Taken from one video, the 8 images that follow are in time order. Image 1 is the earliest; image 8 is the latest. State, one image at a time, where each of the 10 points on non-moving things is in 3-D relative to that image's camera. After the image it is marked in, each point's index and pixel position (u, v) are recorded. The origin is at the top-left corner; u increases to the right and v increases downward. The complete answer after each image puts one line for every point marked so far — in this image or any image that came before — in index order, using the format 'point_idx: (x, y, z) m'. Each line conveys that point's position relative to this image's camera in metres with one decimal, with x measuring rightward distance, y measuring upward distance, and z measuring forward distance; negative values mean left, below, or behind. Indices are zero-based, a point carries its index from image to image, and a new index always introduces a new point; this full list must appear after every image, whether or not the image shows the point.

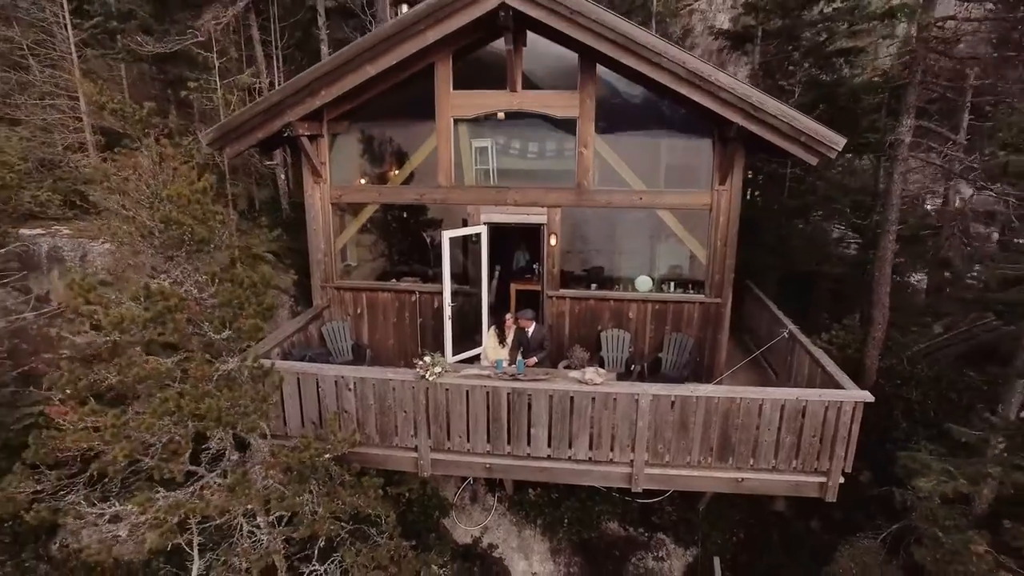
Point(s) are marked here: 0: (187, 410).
0: (-3.2, -1.2, +5.3) m
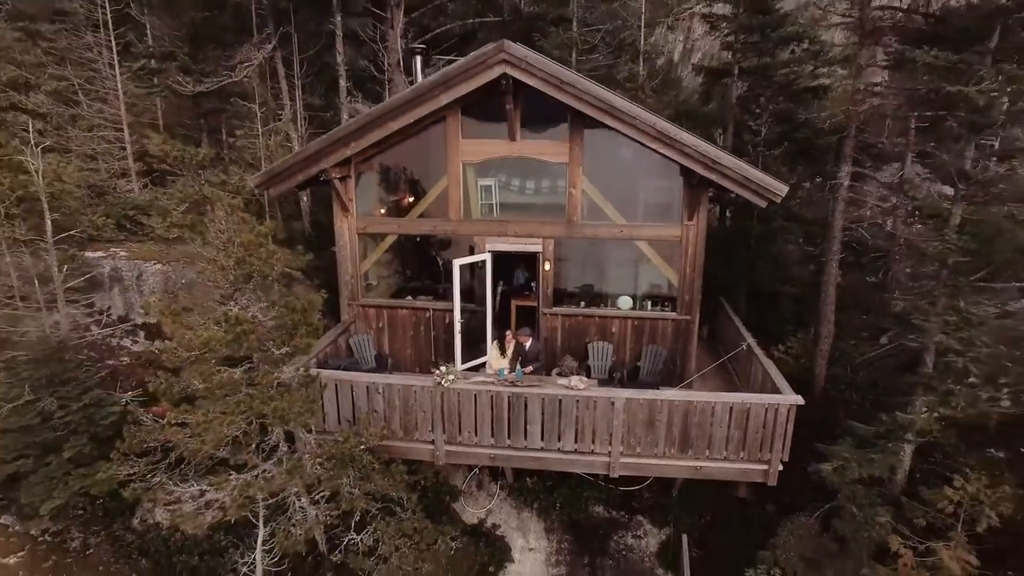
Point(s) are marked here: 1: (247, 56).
0: (-3.2, -1.5, +6.7) m
1: (-6.9, +6.1, +14.0) m
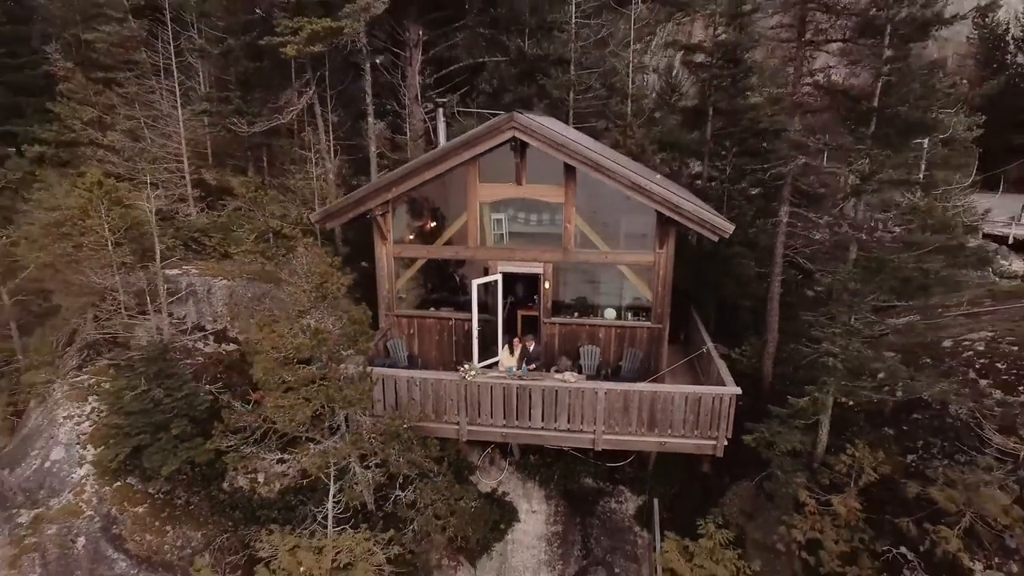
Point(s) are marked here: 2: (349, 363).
0: (-3.1, -1.9, +9.1) m
1: (-6.7, +5.8, +16.4) m
2: (-2.9, -1.3, +9.5) m
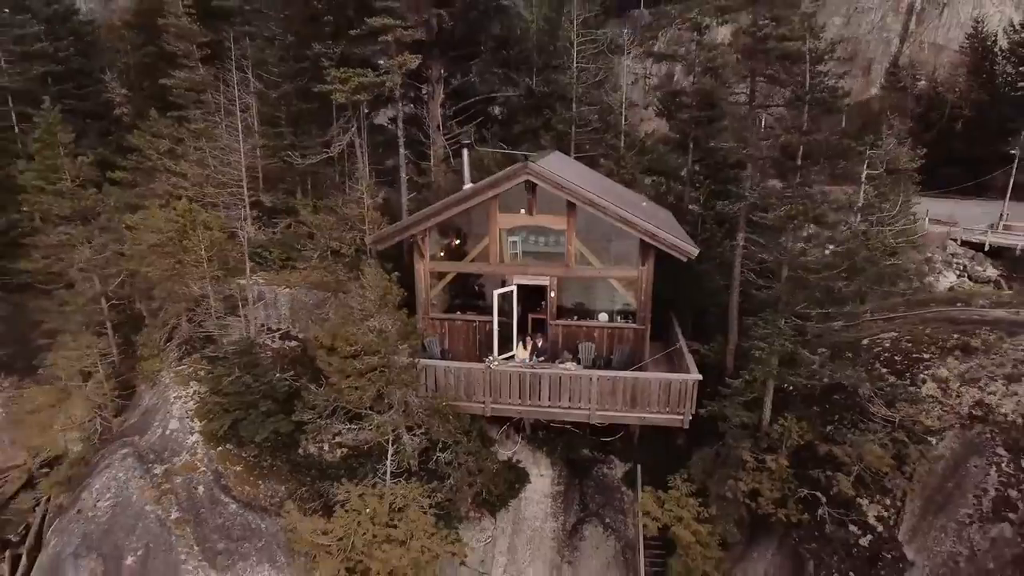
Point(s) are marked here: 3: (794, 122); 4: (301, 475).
0: (-2.7, -2.1, +12.1) m
1: (-6.3, +5.6, +19.4) m
2: (-2.6, -1.5, +12.5) m
3: (+6.4, +3.7, +12.1) m
4: (-5.1, -4.5, +13.1) m
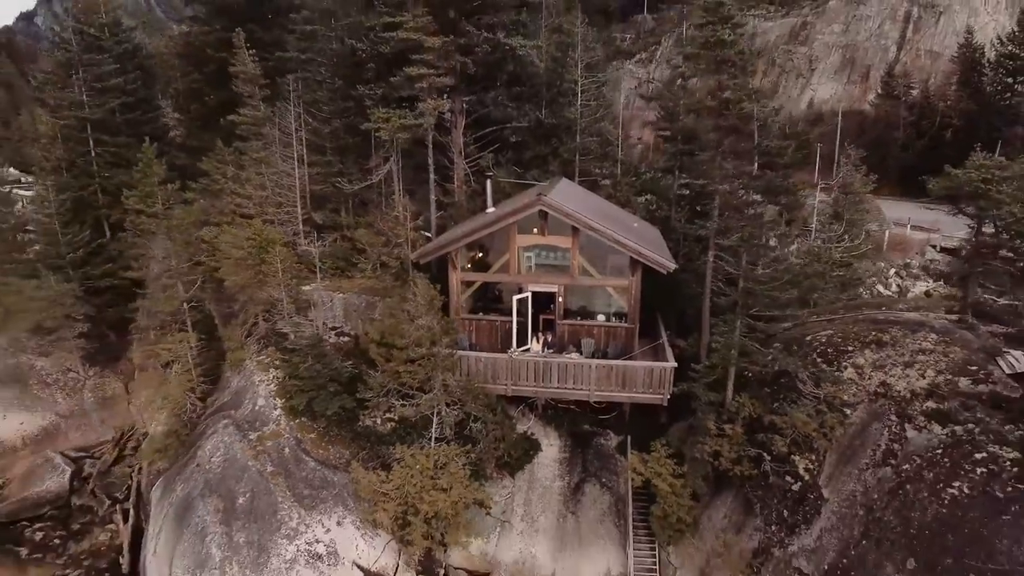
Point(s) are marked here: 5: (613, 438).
0: (-2.2, -2.3, +15.7) m
1: (-5.8, +5.4, +23.0) m
2: (-2.1, -1.7, +16.0) m
3: (+6.9, +3.5, +15.6) m
4: (-4.6, -4.7, +16.7) m
5: (+3.3, -5.0, +17.9) m
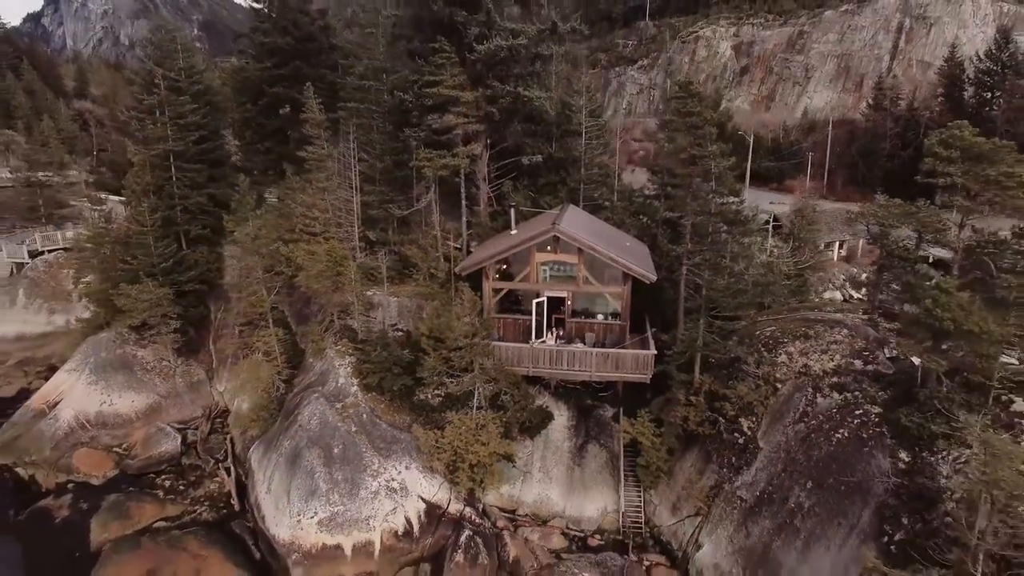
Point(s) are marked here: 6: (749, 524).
0: (-1.4, -2.5, +21.0) m
1: (-4.9, +5.1, +28.4) m
2: (-1.2, -2.0, +21.4) m
3: (+7.8, +3.2, +20.9) m
4: (-3.8, -4.9, +22.0) m
5: (+4.2, -5.2, +23.2) m
6: (+7.7, -7.7, +17.5) m
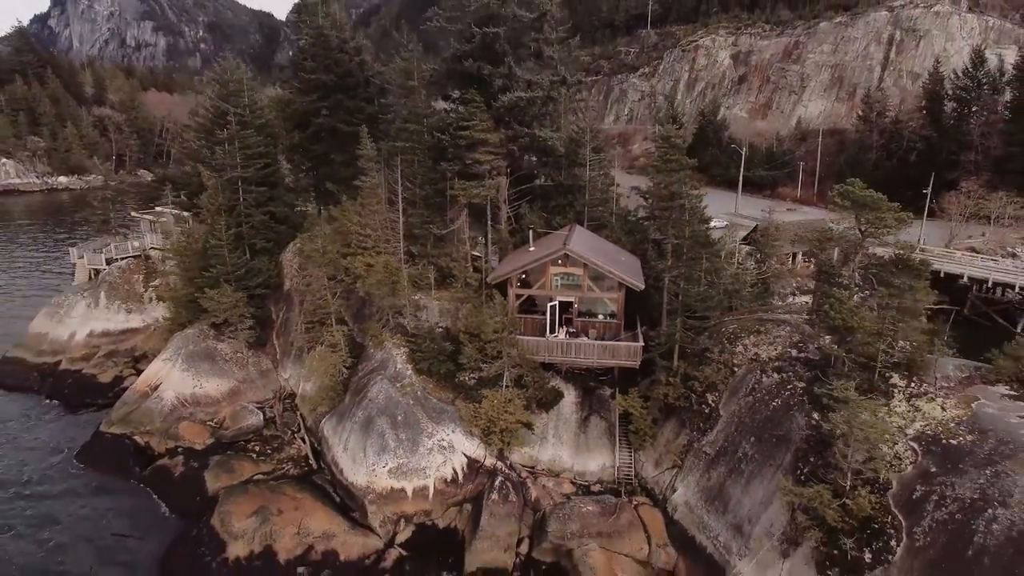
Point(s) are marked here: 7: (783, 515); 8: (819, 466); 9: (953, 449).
0: (-0.4, -2.9, +27.3) m
1: (-3.8, +4.8, +34.6) m
2: (-0.2, -2.3, +27.6) m
3: (+8.8, +2.9, +27.1) m
4: (-2.7, -5.3, +28.3) m
5: (+5.2, -5.6, +29.4) m
6: (+8.7, -8.0, +23.7) m
7: (+10.0, -8.4, +20.0) m
8: (+11.3, -6.5, +19.9) m
9: (+14.4, -5.2, +17.6) m
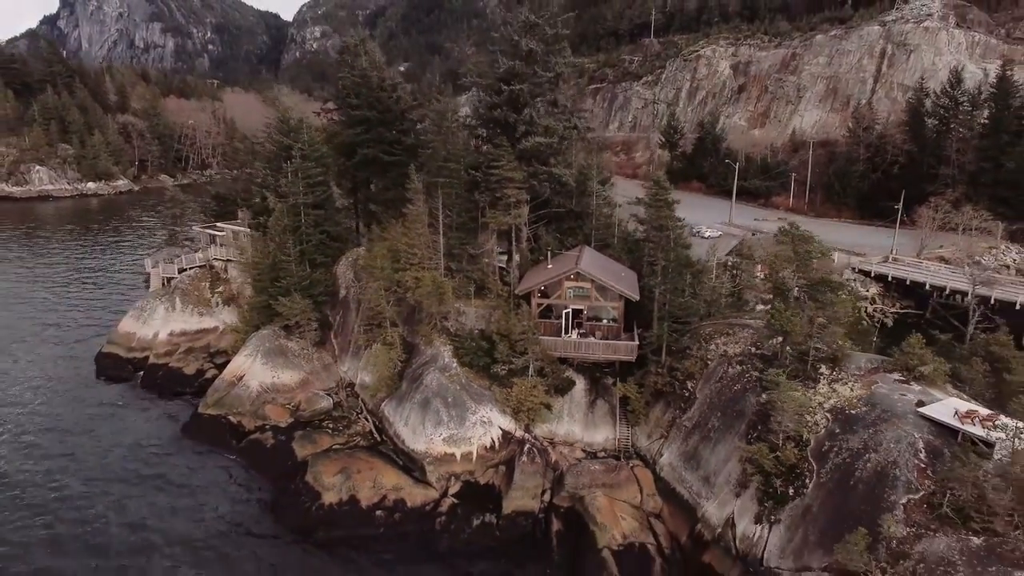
0: (+1.2, -3.6, +34.9) m
1: (-2.2, +4.1, +42.2) m
2: (+1.3, -3.0, +35.2) m
3: (+10.4, +2.2, +34.6) m
4: (-1.2, -6.0, +35.9) m
5: (+6.8, -6.3, +37.0) m
6: (+10.2, -8.8, +31.3) m
7: (+11.5, -9.2, +27.5) m
8: (+12.8, -7.3, +27.4) m
9: (+15.9, -6.0, +25.1) m
